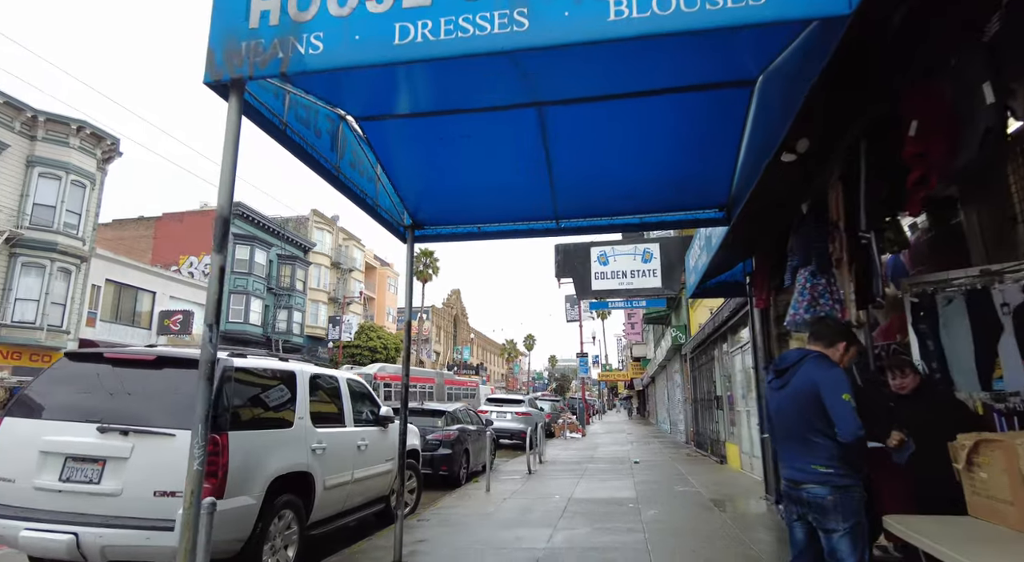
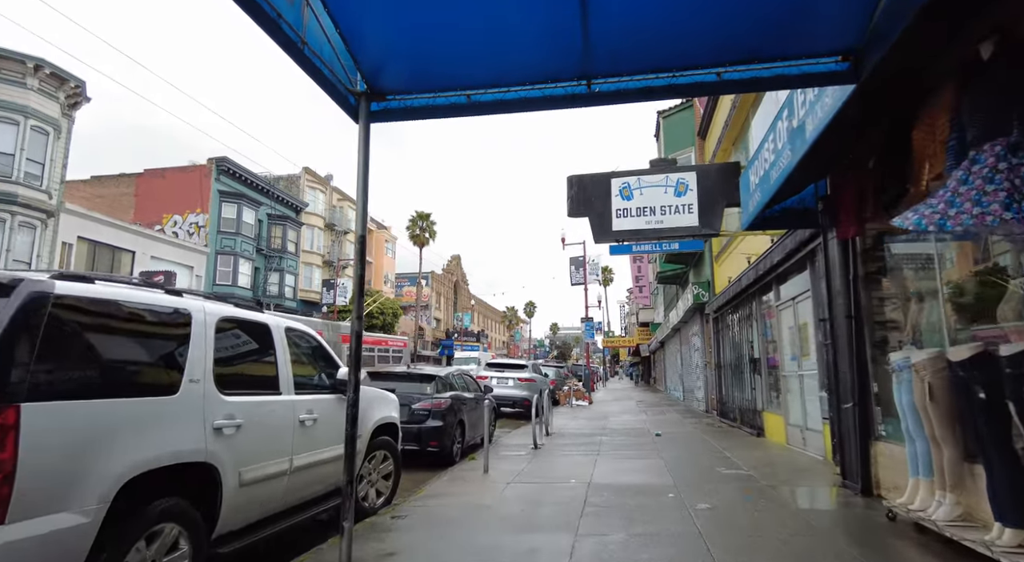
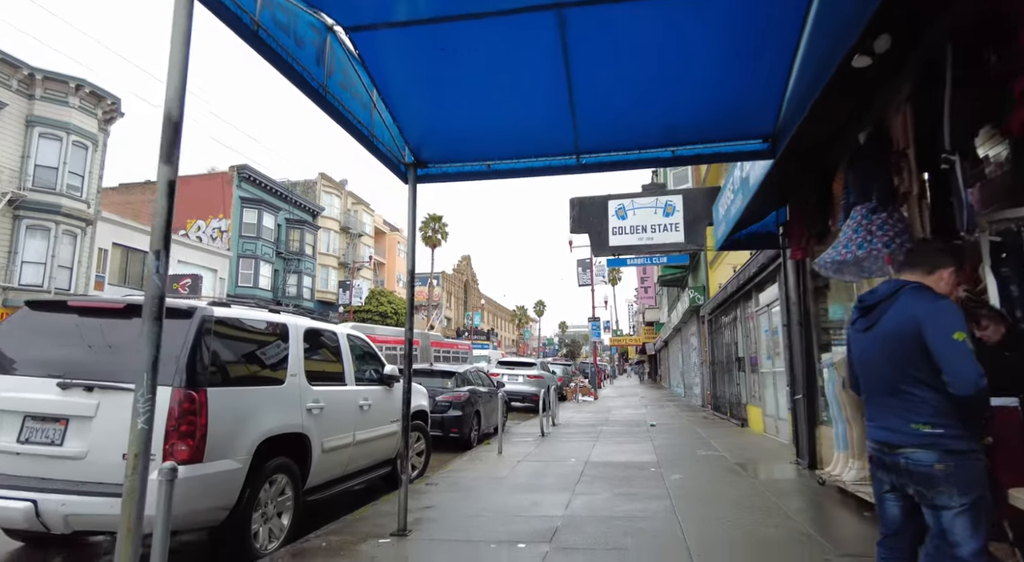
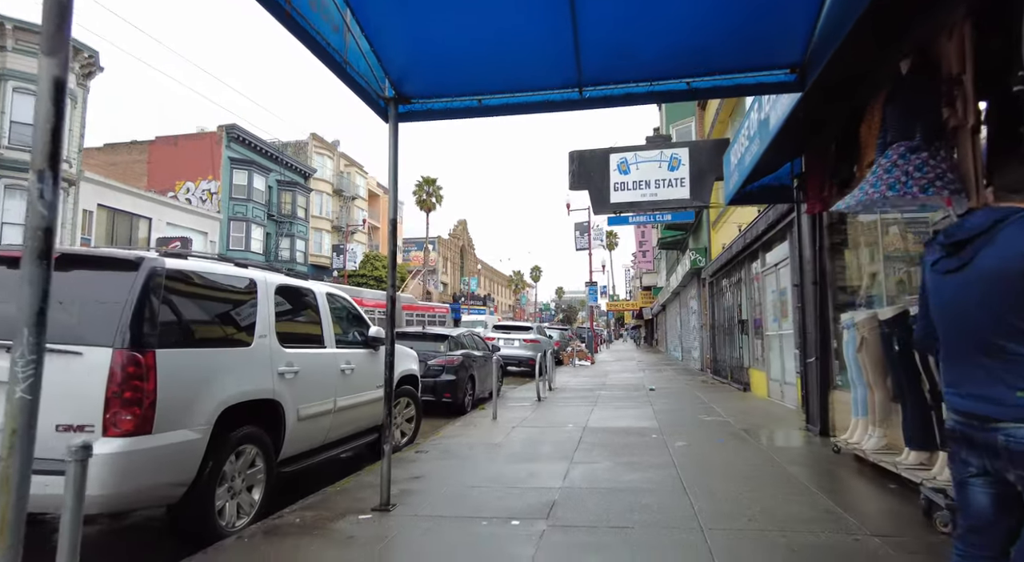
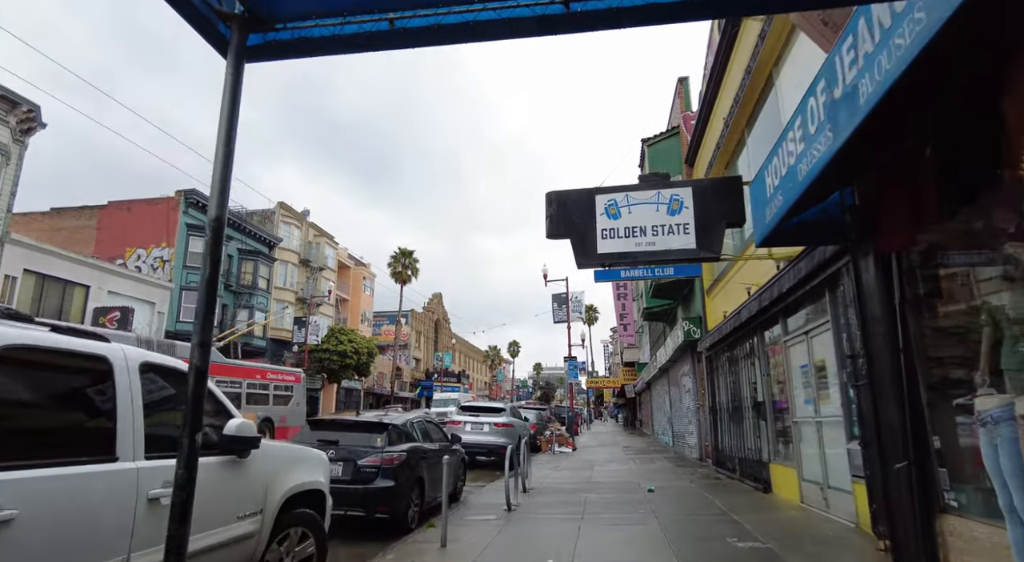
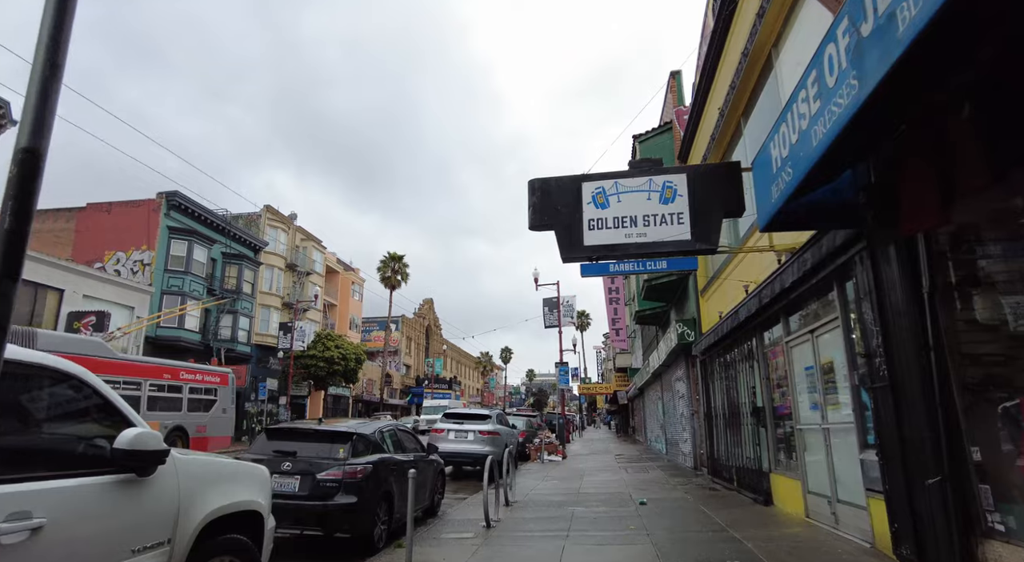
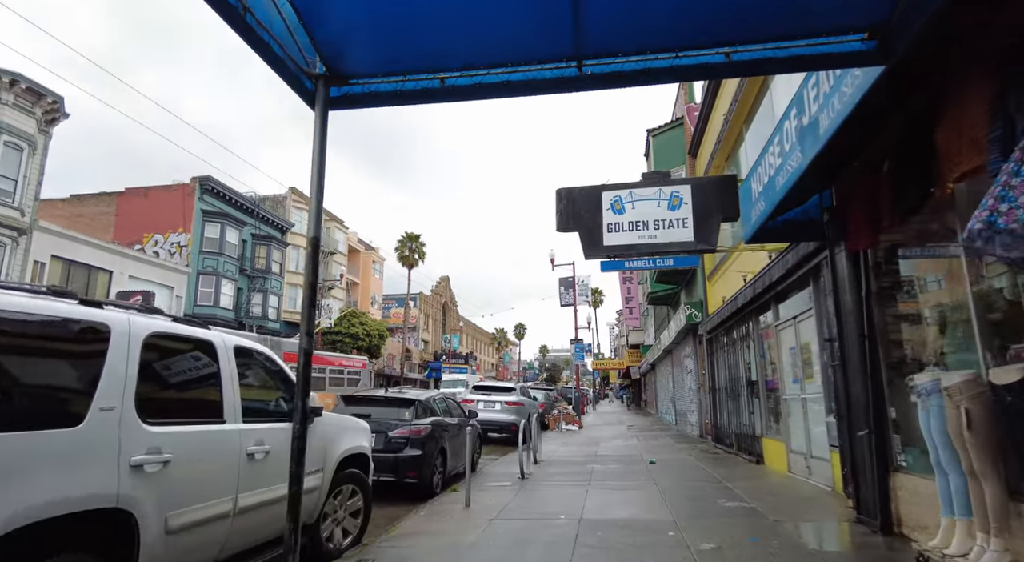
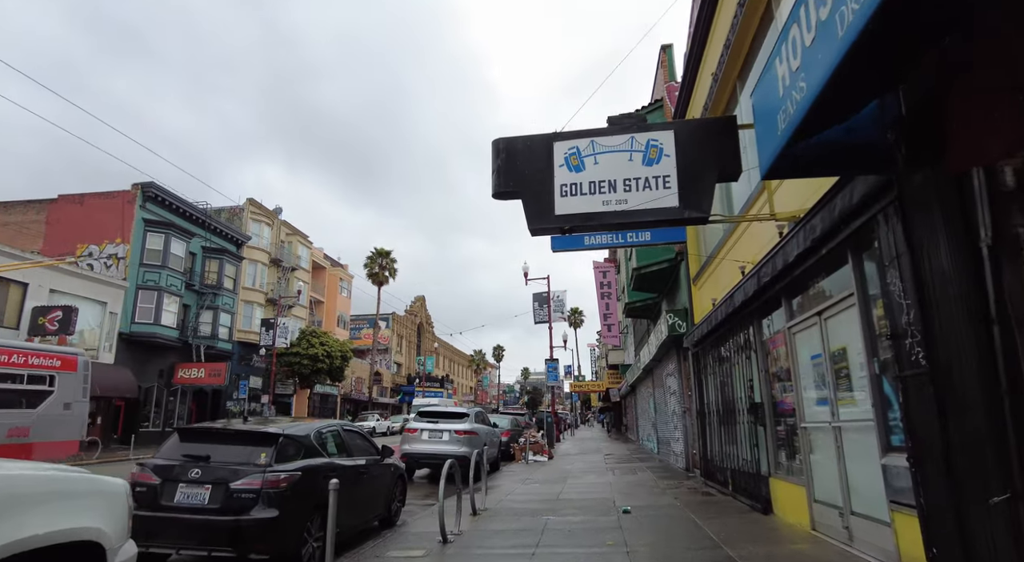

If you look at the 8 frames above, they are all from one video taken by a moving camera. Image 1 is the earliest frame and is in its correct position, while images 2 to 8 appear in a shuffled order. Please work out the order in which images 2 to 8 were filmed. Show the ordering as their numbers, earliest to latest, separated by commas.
3, 4, 2, 7, 5, 6, 8
